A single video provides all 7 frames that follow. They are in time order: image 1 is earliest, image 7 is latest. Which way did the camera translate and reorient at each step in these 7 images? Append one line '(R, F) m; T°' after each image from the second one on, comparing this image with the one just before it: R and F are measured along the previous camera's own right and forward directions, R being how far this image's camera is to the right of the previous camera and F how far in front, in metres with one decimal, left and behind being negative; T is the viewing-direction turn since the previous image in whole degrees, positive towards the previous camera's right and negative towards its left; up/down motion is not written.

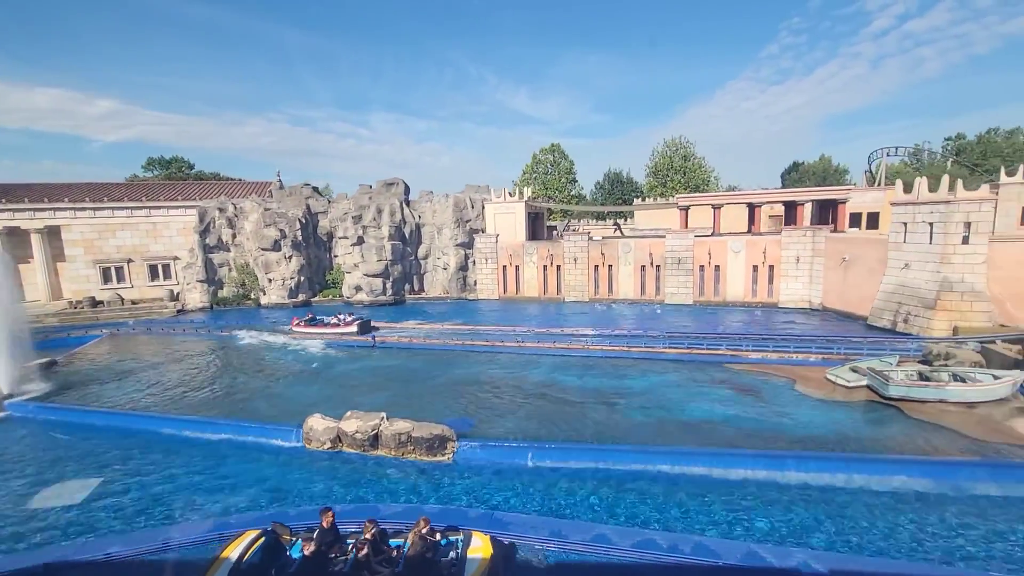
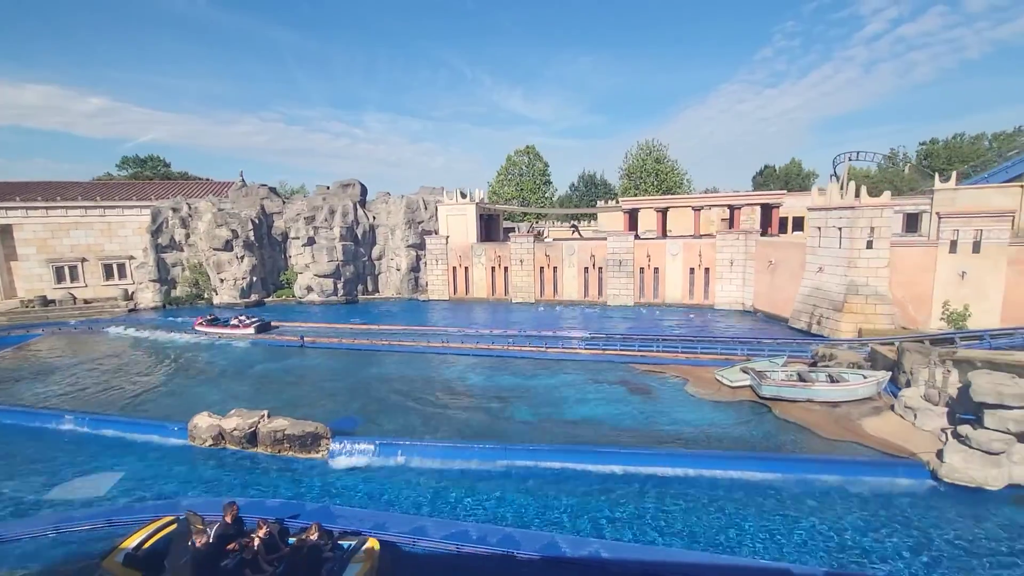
(+2.8, -0.4) m; +1°
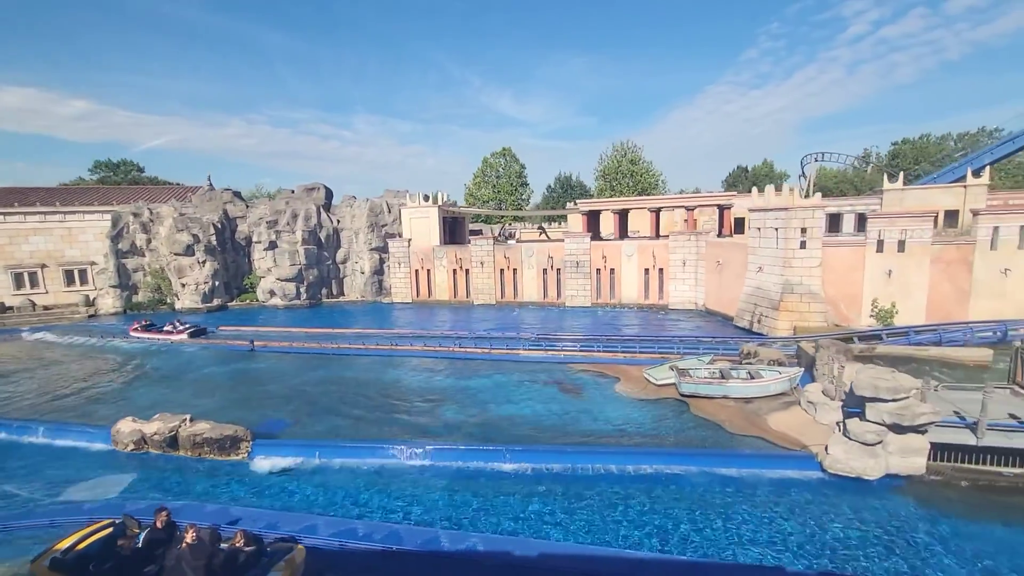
(+1.8, -0.3) m; +1°
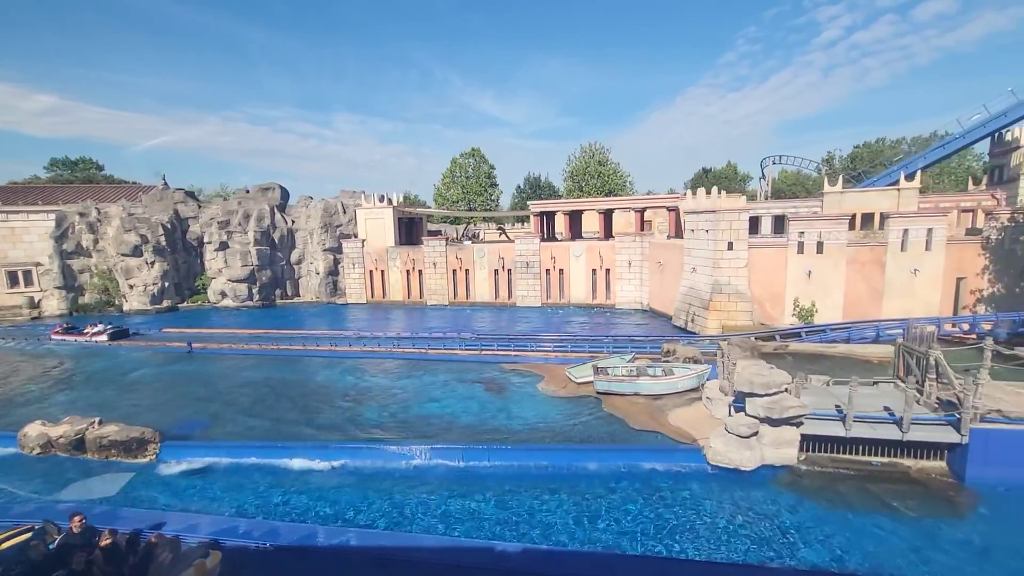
(+1.8, -0.3) m; +2°
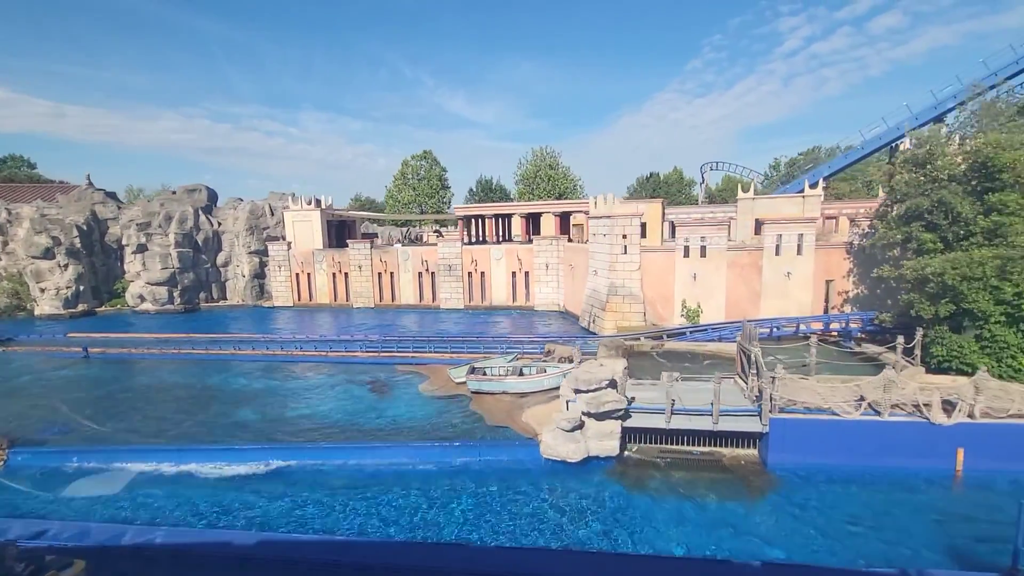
(+2.8, -0.6) m; +3°
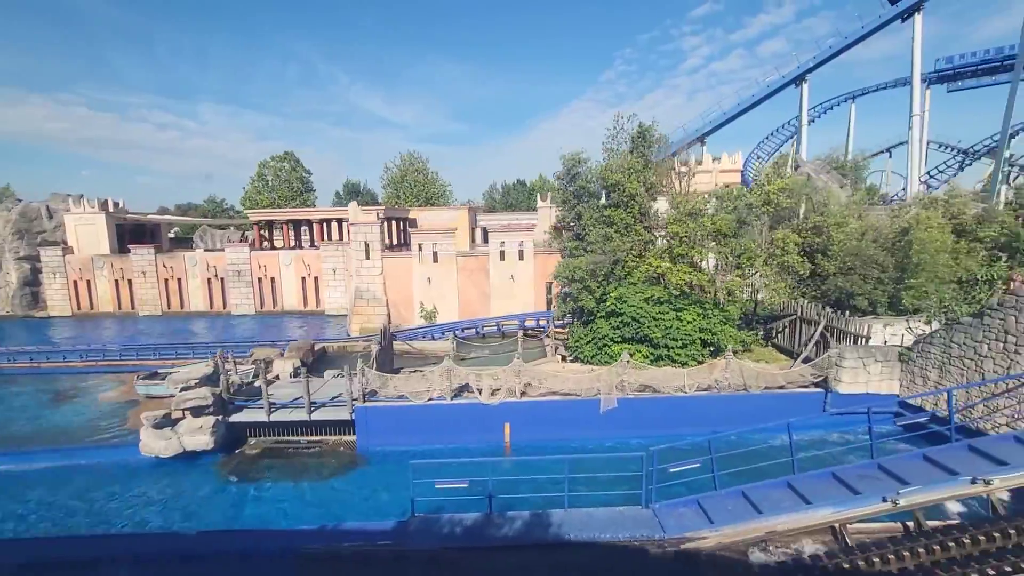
(+7.4, -1.8) m; +9°
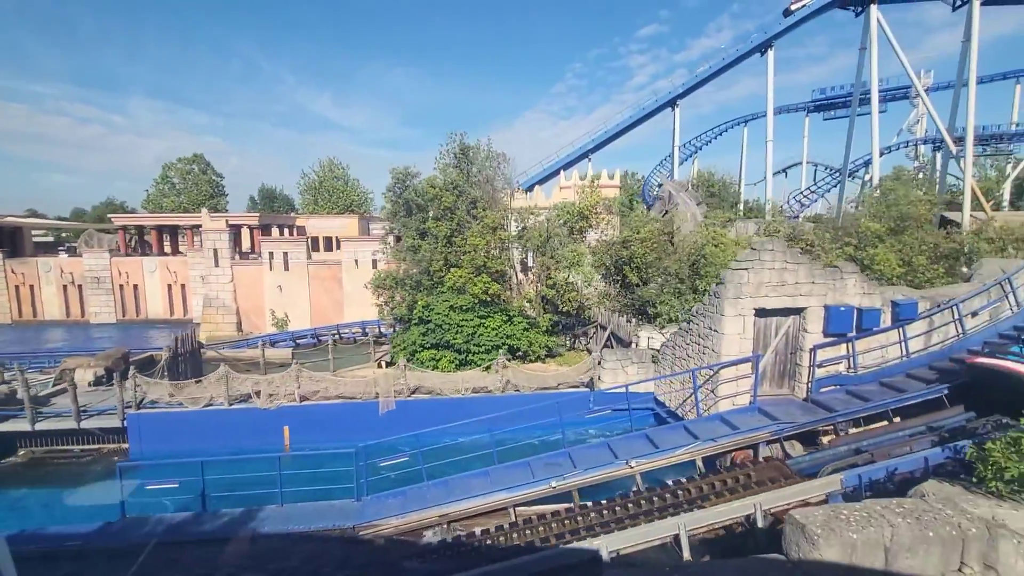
(+4.2, -1.0) m; +6°
